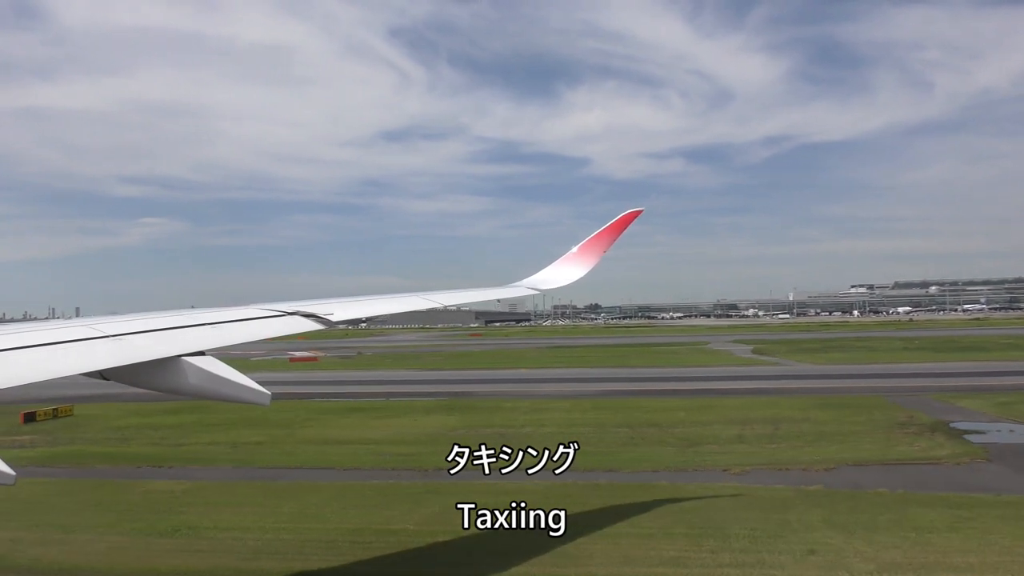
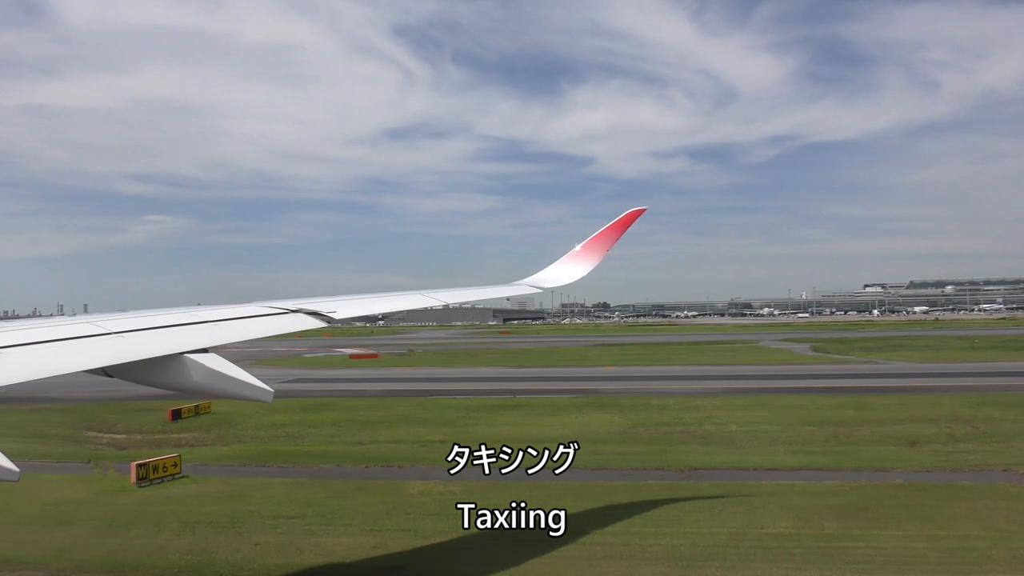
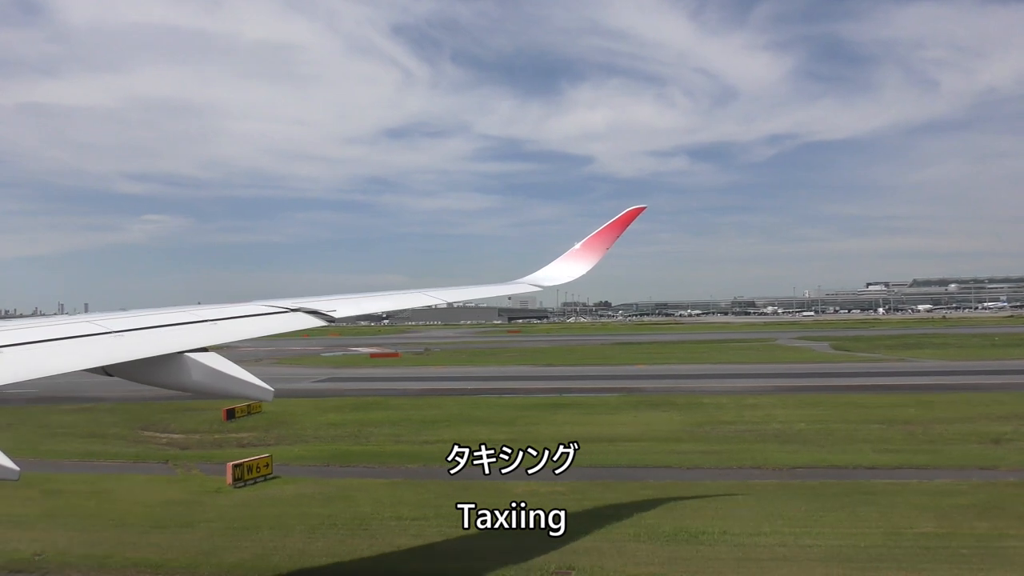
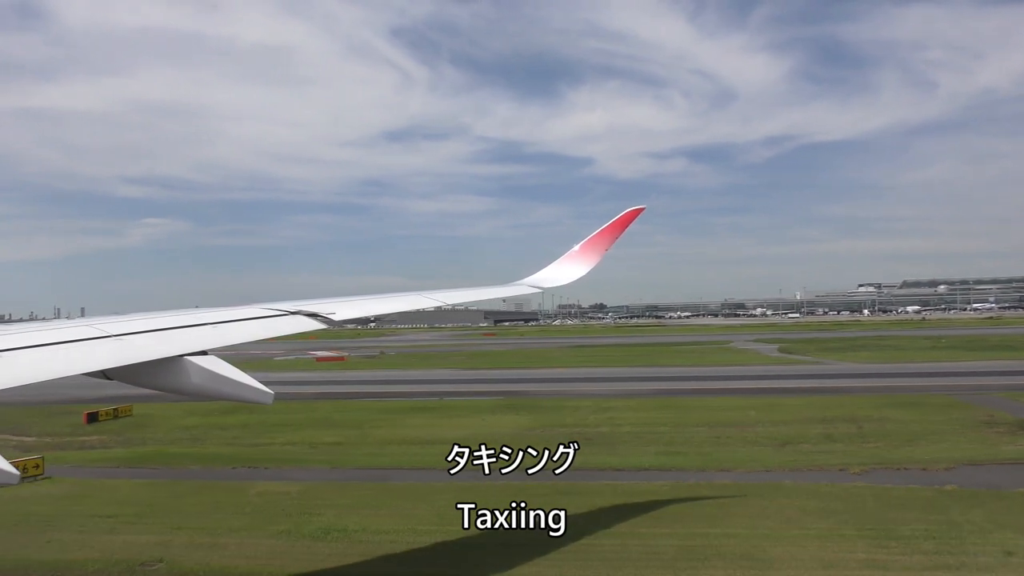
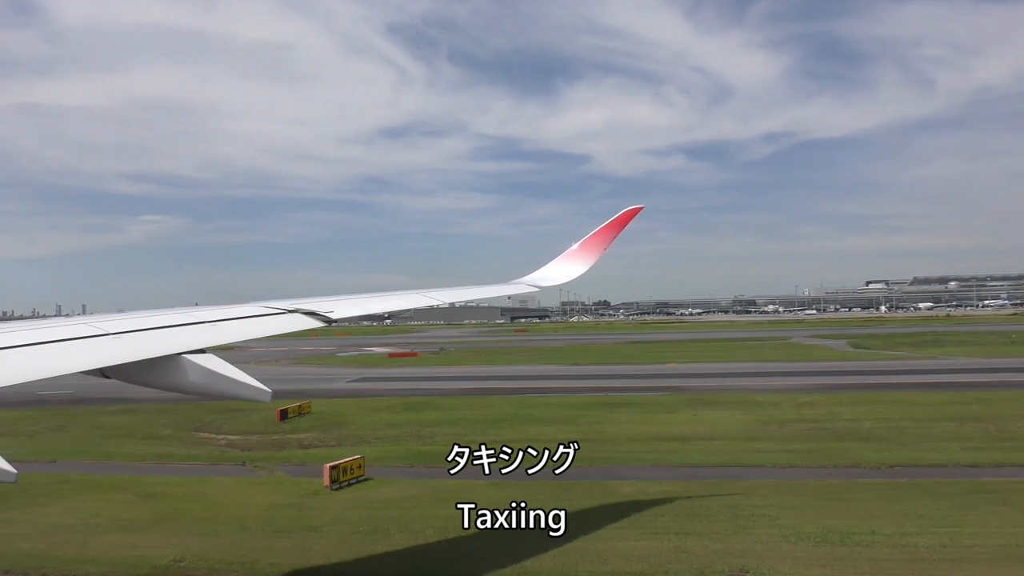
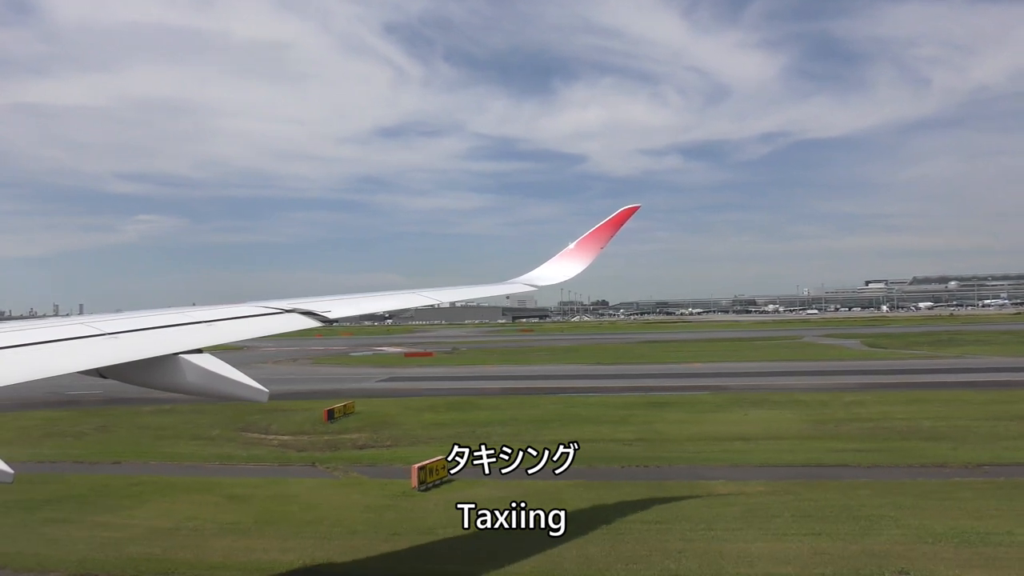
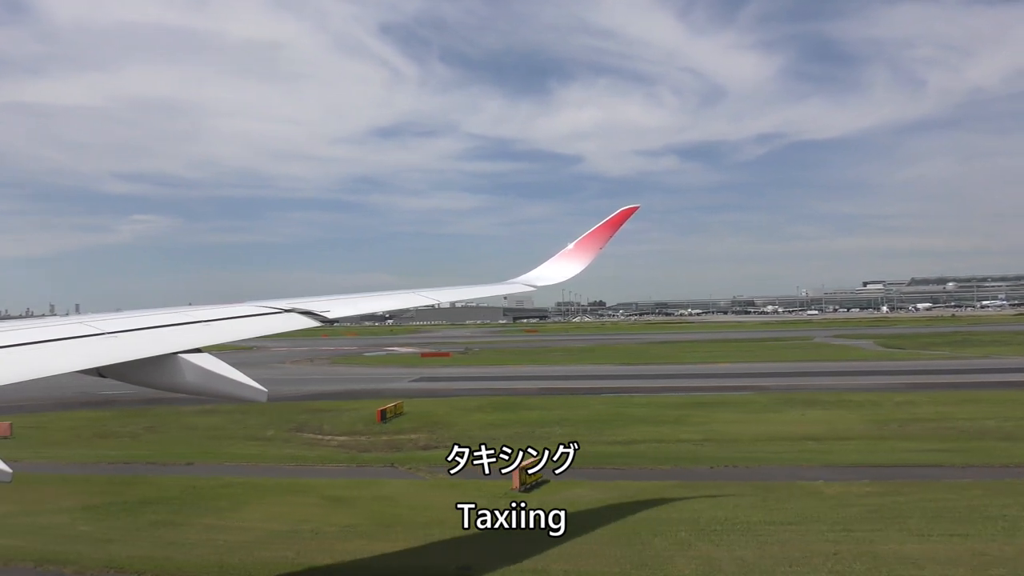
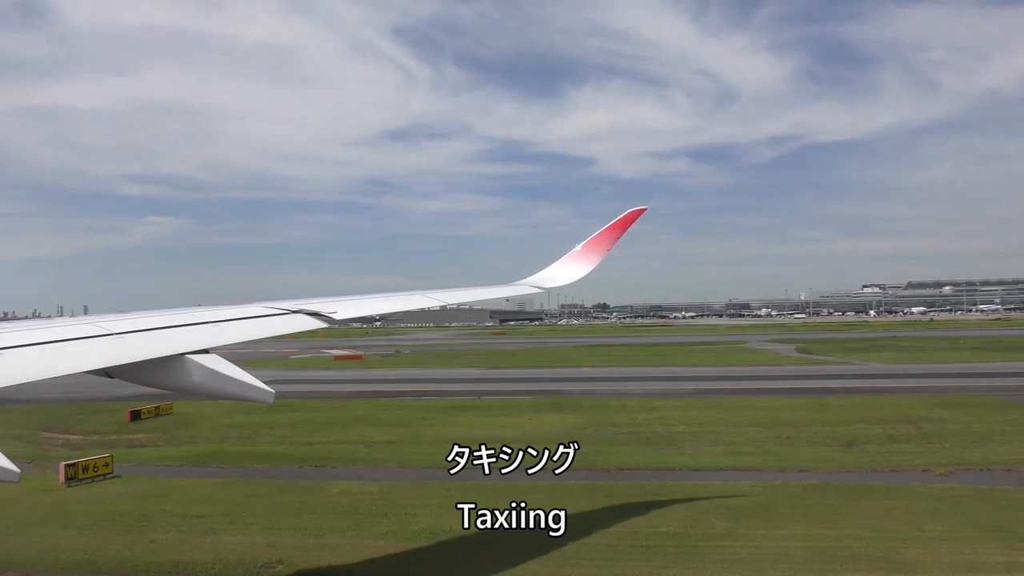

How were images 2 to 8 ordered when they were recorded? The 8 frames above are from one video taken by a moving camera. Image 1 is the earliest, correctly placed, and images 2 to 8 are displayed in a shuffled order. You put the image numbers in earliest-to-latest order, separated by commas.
4, 8, 2, 3, 5, 6, 7
